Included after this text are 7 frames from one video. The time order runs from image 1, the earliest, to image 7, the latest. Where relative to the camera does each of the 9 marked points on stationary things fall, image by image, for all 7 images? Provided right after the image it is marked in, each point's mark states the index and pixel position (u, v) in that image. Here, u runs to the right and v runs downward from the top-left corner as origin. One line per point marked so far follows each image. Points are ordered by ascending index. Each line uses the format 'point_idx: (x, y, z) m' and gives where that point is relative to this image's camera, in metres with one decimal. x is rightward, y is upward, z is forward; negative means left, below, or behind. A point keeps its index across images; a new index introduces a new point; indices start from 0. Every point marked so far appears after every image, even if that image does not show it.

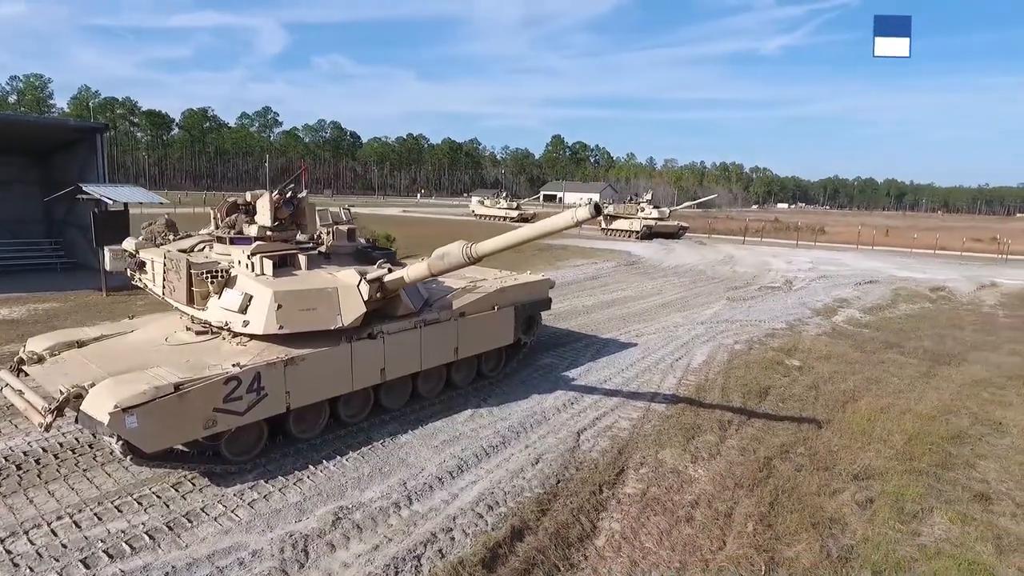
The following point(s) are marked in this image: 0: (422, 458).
0: (-1.3, -2.5, +9.4) m
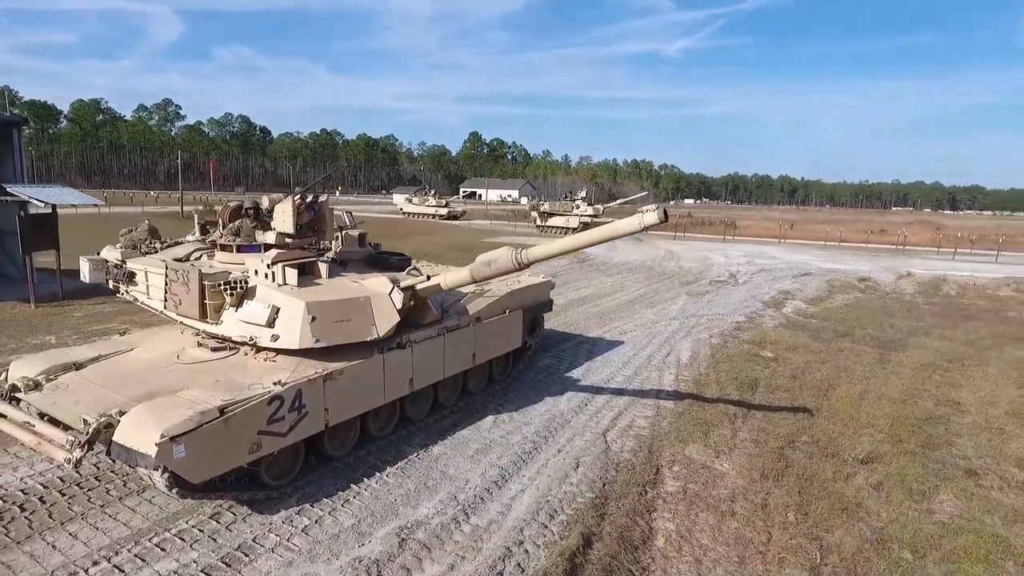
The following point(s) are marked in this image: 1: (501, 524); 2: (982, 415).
0: (-0.7, -2.6, +9.2) m
1: (-0.1, -3.0, +8.0) m
2: (+10.3, -2.8, +13.9) m
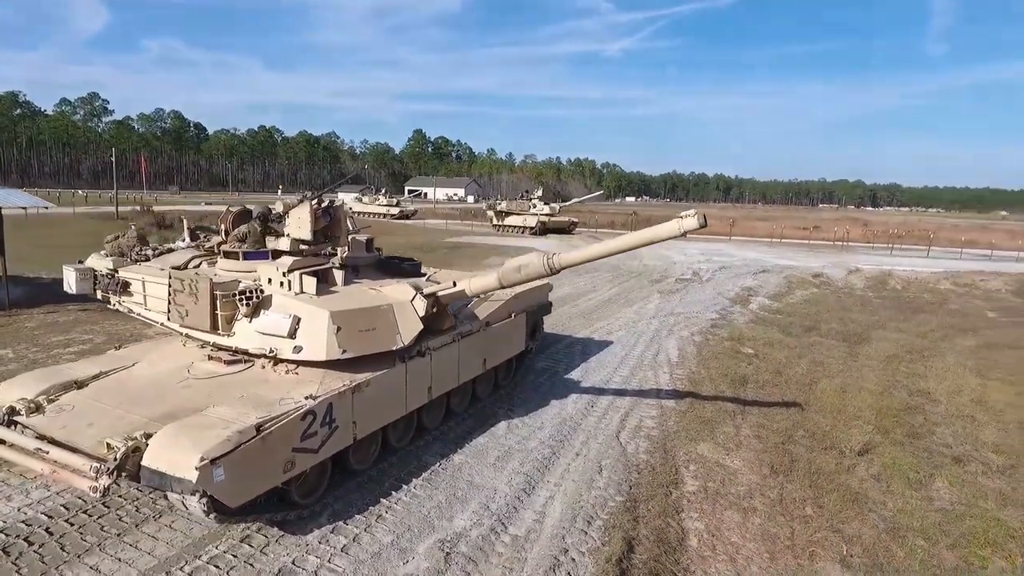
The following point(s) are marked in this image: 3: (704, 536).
0: (-0.3, -2.7, +9.1) m
1: (+0.4, -3.1, +7.9) m
2: (+10.2, -2.7, +14.7) m
3: (+2.6, -3.3, +8.4) m
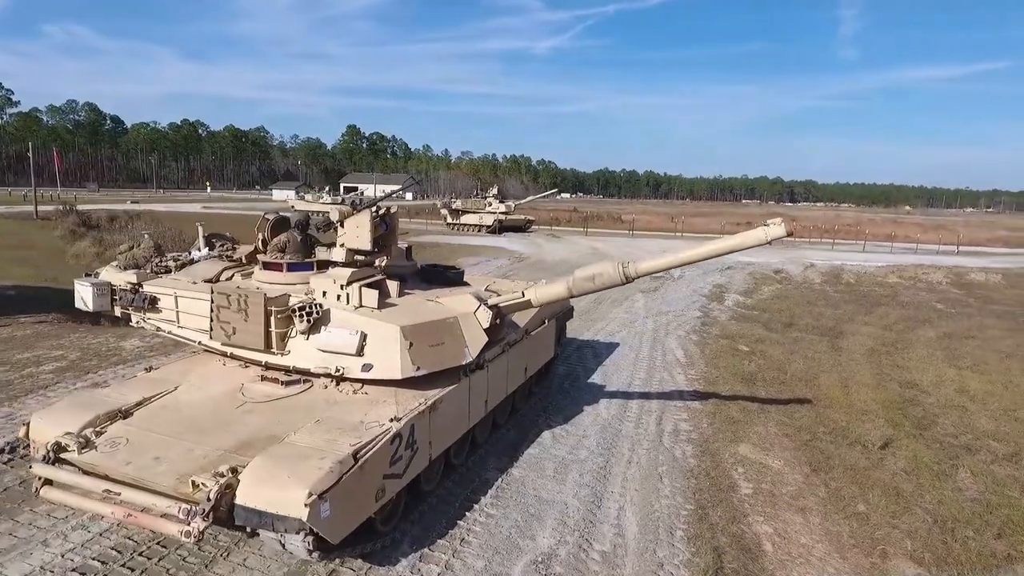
0: (+0.6, -2.8, +8.8) m
1: (+1.4, -3.2, +7.7) m
2: (+10.5, -2.6, +15.5) m
3: (+3.5, -3.4, +8.5) m
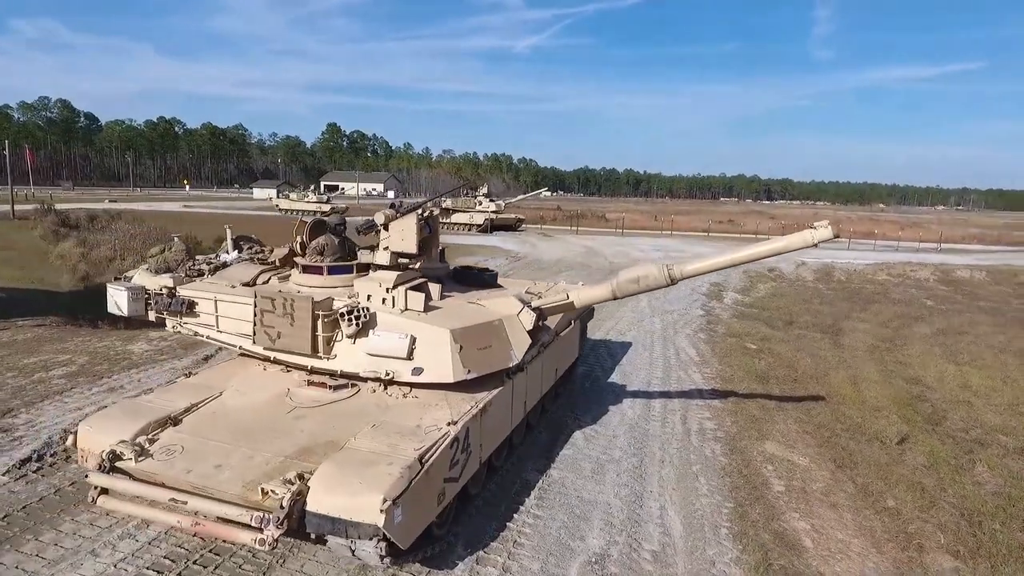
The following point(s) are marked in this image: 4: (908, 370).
0: (+1.2, -2.9, +8.9) m
1: (+2.0, -3.2, +7.8) m
2: (+10.9, -2.6, +15.9) m
3: (+4.1, -3.4, +8.6) m
4: (+10.9, -2.3, +17.3) m
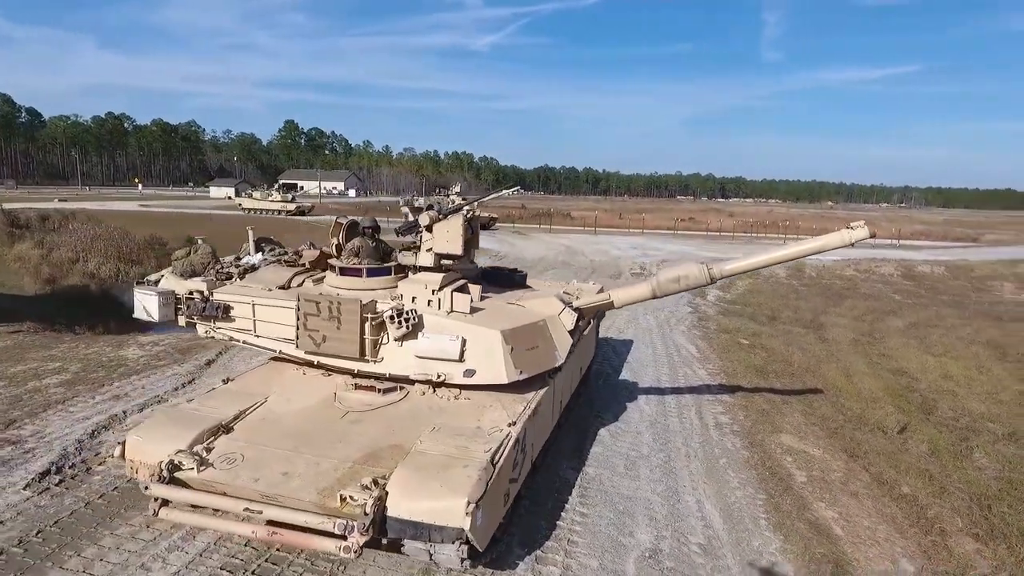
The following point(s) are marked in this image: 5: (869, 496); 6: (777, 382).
0: (+1.7, -2.9, +9.0) m
1: (+2.6, -3.2, +8.0) m
2: (+11.0, -2.4, +16.6) m
3: (+4.7, -3.3, +9.0) m
4: (+10.9, -2.1, +18.1) m
5: (+5.6, -3.3, +9.9) m
6: (+6.2, -2.2, +14.7) m
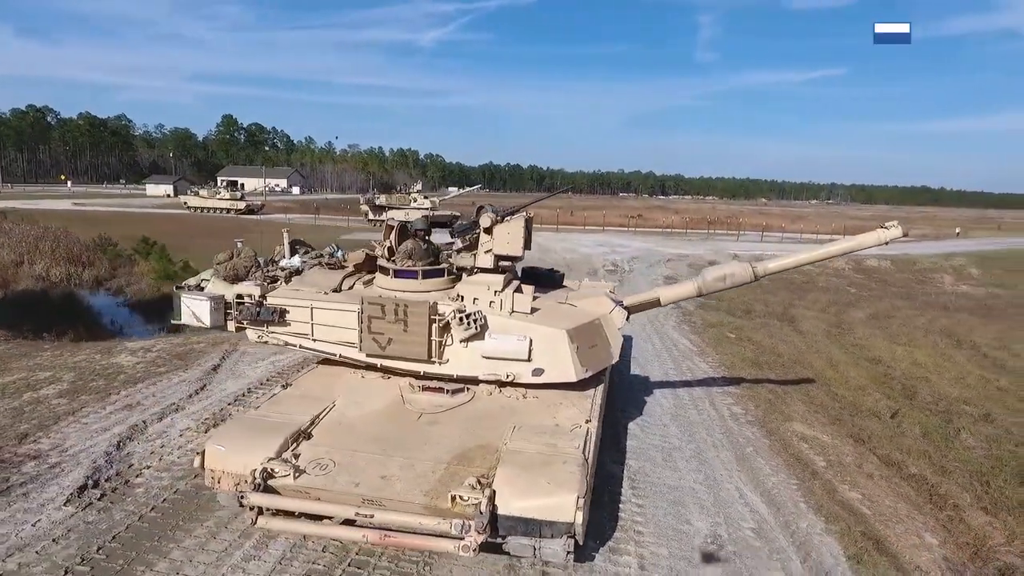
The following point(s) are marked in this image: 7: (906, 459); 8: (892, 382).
0: (+2.4, -2.8, +9.4) m
1: (+3.4, -3.1, +8.5) m
2: (+11.0, -2.3, +17.8) m
3: (+5.4, -3.3, +9.6) m
4: (+10.7, -1.9, +19.2) m
5: (+6.2, -3.2, +10.6) m
6: (+6.4, -2.1, +15.4) m
7: (+7.1, -3.1, +11.4) m
8: (+9.7, -2.4, +16.1) m
